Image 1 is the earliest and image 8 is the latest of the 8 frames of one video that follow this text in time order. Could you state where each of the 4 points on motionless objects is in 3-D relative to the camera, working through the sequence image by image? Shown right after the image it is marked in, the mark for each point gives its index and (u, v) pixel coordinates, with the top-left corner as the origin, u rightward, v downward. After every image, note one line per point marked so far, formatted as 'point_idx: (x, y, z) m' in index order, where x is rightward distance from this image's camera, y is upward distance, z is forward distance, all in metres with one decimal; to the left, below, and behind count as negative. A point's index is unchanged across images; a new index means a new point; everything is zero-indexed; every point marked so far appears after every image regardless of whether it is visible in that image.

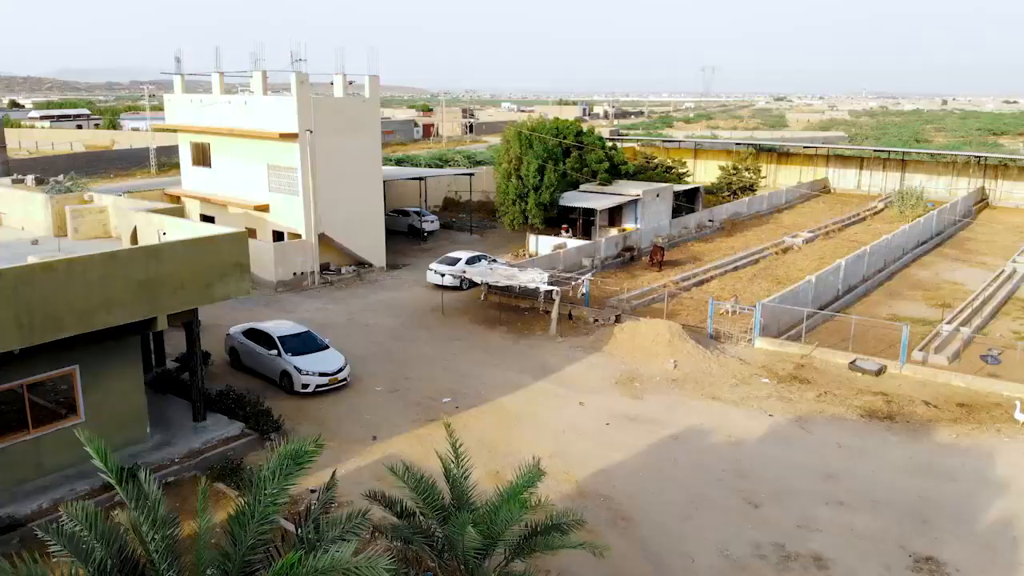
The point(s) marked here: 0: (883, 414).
0: (+6.6, -2.2, +15.1) m
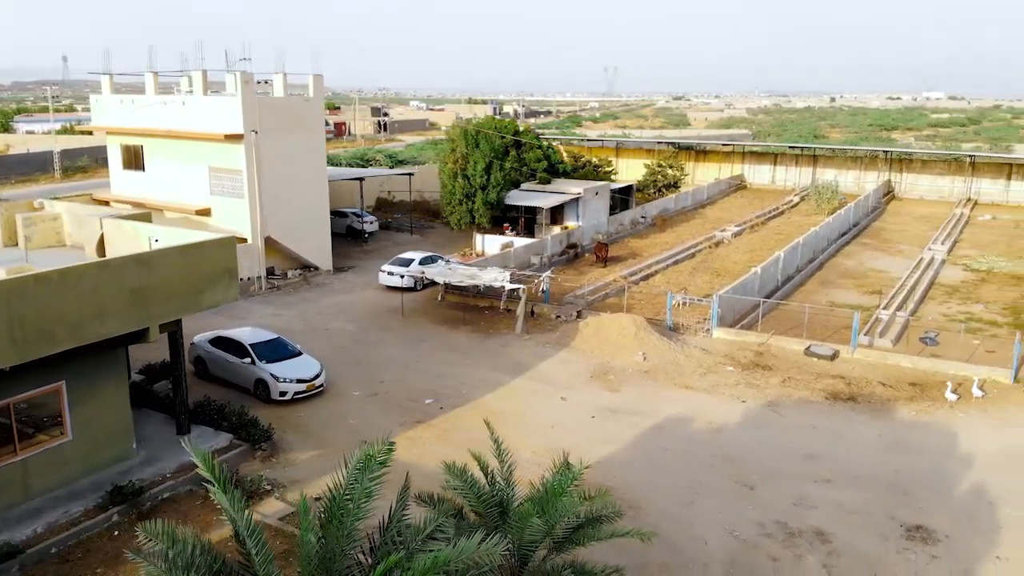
0: (+6.3, -2.0, +16.0) m
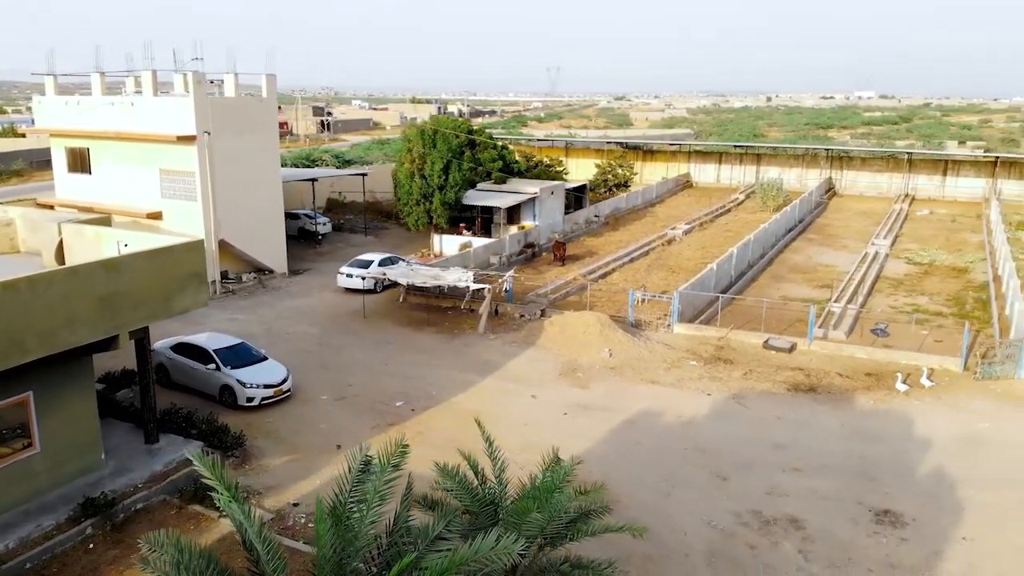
0: (+5.7, -1.9, +16.5) m
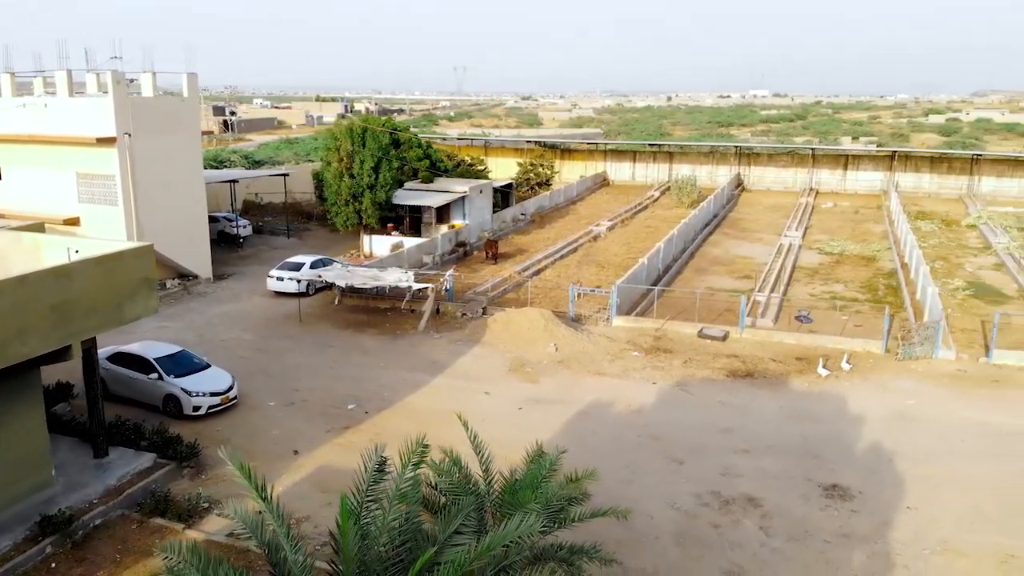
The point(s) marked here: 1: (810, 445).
0: (+4.7, -1.7, +17.2) m
1: (+4.9, -2.6, +14.1) m
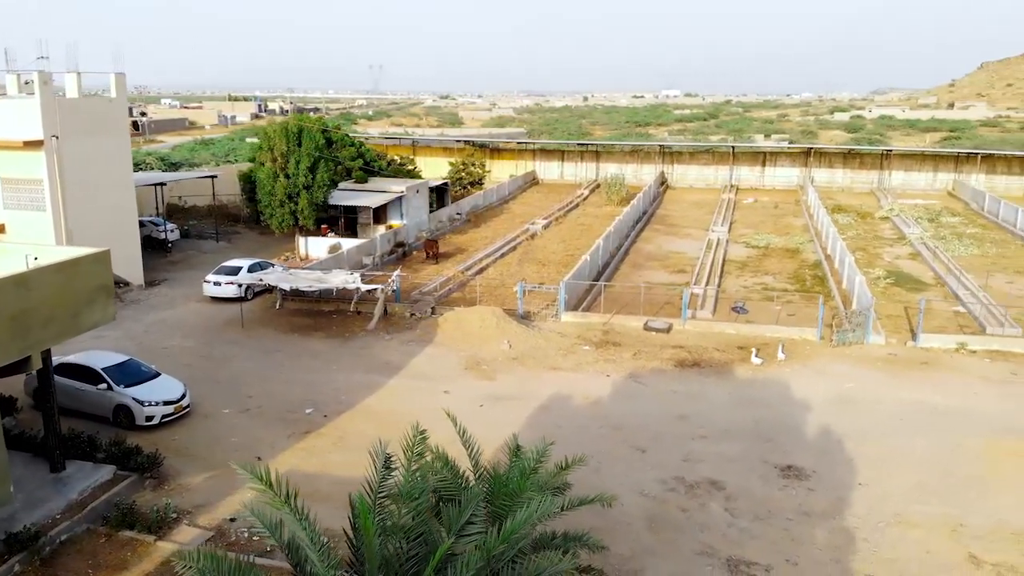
0: (+3.7, -1.5, +17.8) m
1: (+4.3, -2.4, +14.7) m
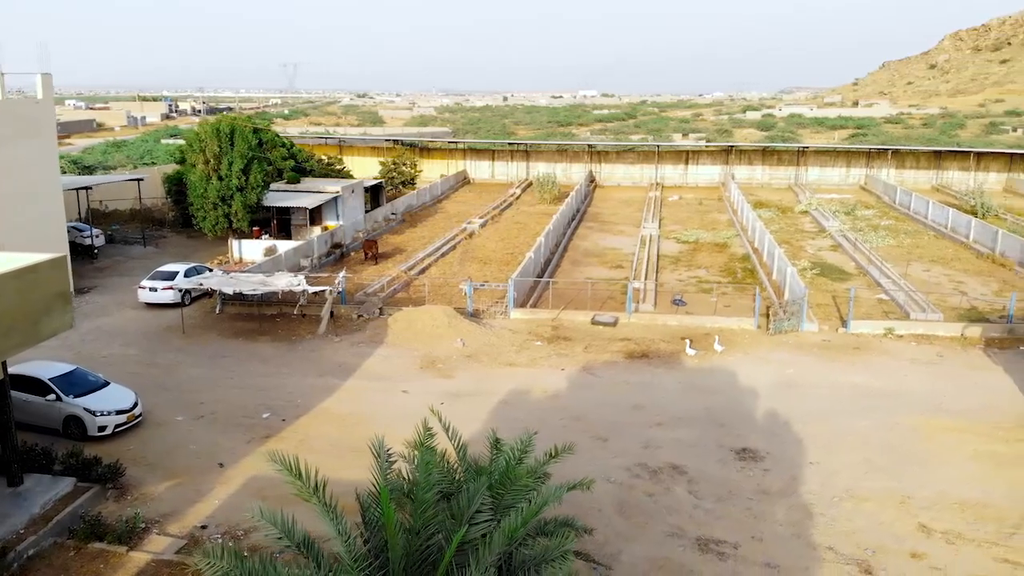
0: (+2.8, -1.4, +18.4) m
1: (+3.7, -2.3, +15.4) m
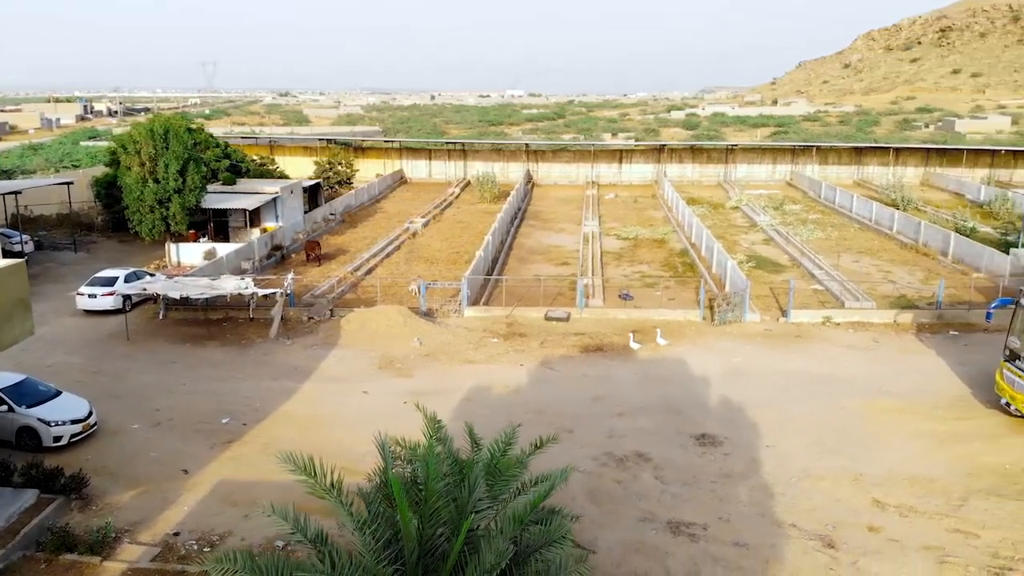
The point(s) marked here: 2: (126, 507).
0: (+1.8, -1.3, +18.8) m
1: (+3.0, -2.2, +15.9) m
2: (-5.6, -3.2, +12.4) m
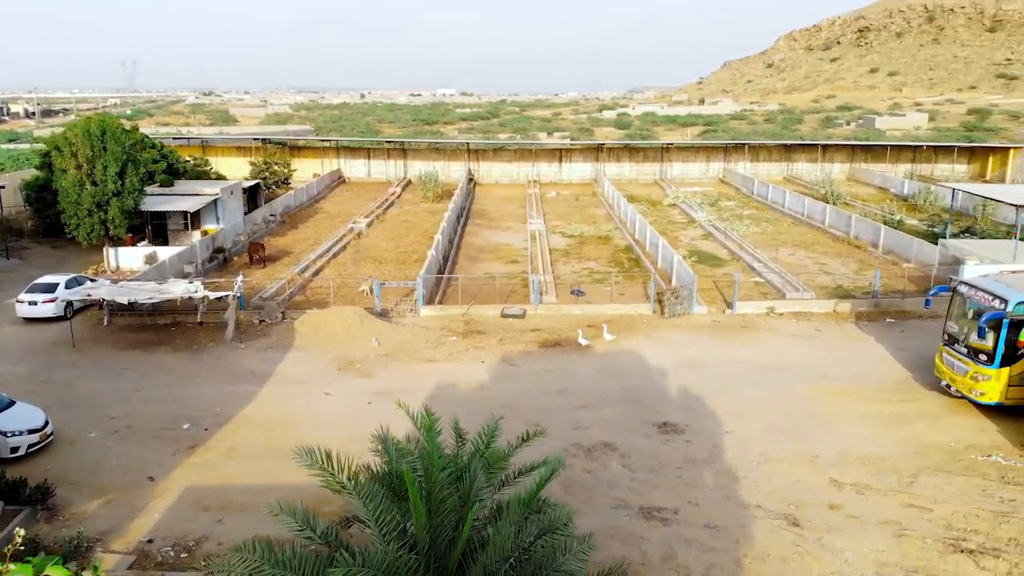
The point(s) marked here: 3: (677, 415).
0: (+0.9, -1.2, +19.2) m
1: (+2.3, -2.1, +16.4) m
2: (-5.9, -3.2, +12.1) m
3: (+3.0, -2.3, +15.4) m
